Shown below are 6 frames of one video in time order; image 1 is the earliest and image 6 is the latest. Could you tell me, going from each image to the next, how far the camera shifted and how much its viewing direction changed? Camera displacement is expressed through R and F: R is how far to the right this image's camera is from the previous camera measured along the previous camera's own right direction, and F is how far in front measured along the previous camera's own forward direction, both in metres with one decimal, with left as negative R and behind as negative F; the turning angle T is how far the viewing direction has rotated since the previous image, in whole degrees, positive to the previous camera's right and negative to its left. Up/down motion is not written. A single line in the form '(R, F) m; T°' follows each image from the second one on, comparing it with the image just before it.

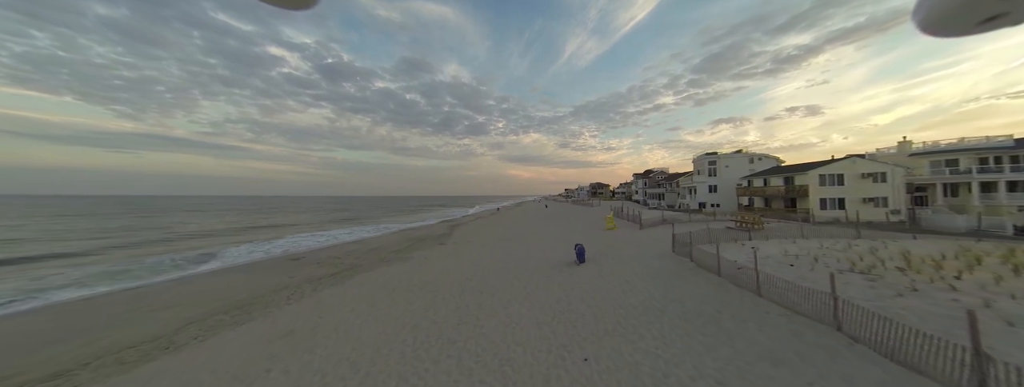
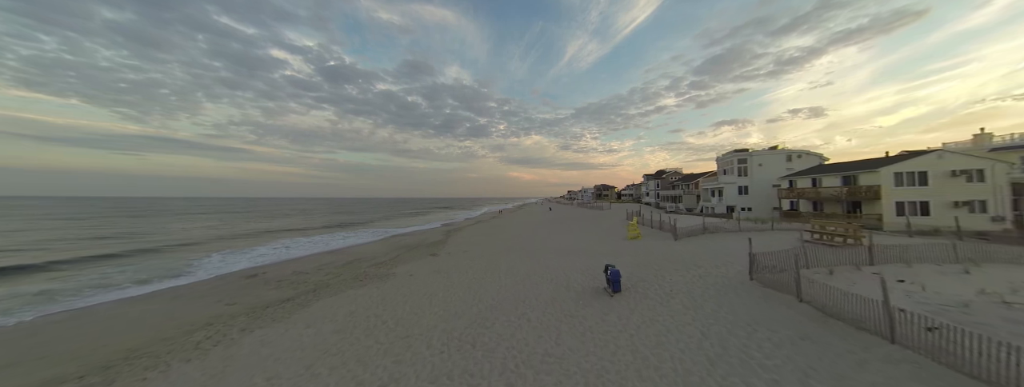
(-0.3, +3.9) m; 0°
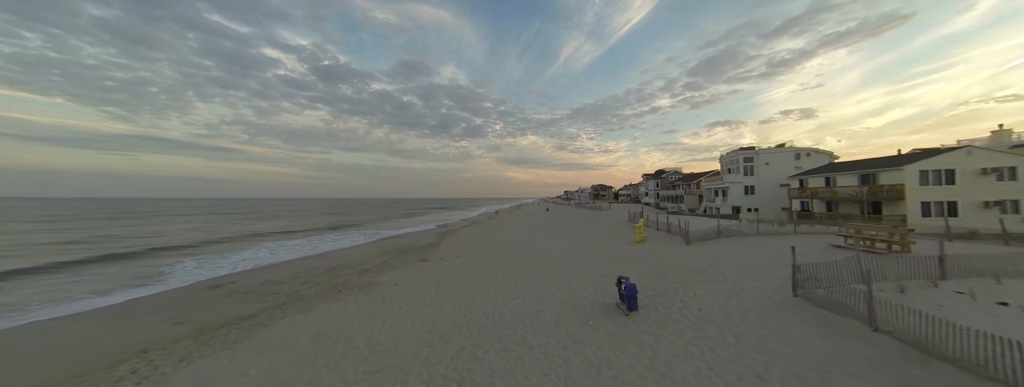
(0.0, +1.6) m; +1°
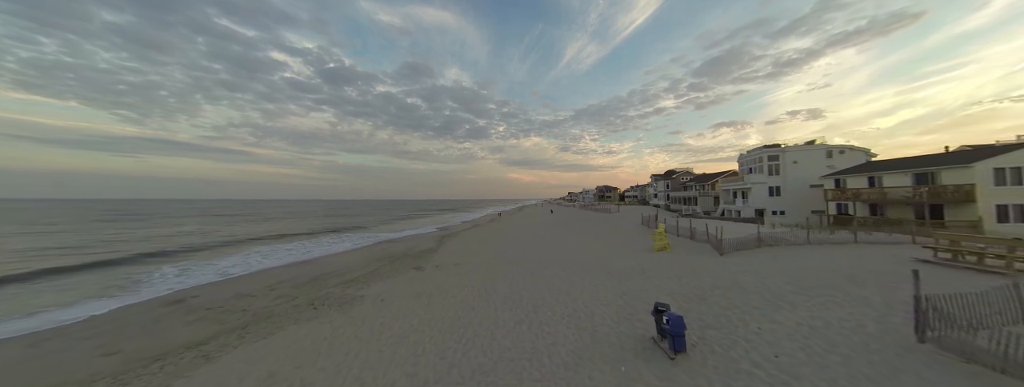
(0.0, +2.1) m; -1°
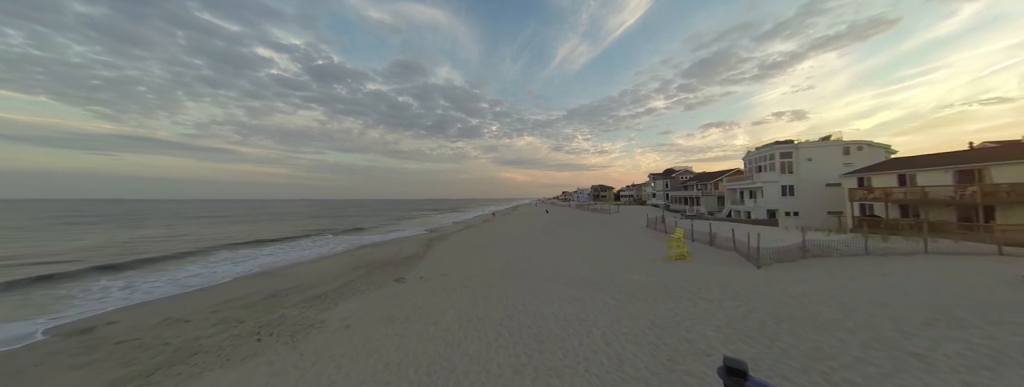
(-0.1, +2.5) m; +2°
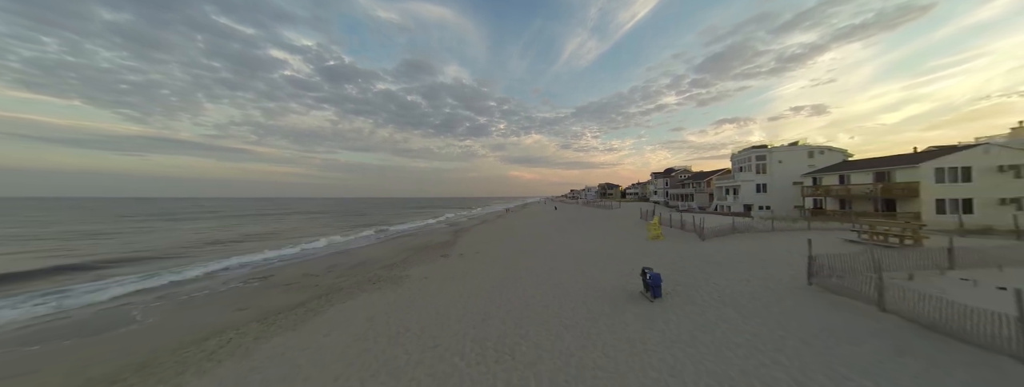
(-0.9, -5.5) m; -2°
